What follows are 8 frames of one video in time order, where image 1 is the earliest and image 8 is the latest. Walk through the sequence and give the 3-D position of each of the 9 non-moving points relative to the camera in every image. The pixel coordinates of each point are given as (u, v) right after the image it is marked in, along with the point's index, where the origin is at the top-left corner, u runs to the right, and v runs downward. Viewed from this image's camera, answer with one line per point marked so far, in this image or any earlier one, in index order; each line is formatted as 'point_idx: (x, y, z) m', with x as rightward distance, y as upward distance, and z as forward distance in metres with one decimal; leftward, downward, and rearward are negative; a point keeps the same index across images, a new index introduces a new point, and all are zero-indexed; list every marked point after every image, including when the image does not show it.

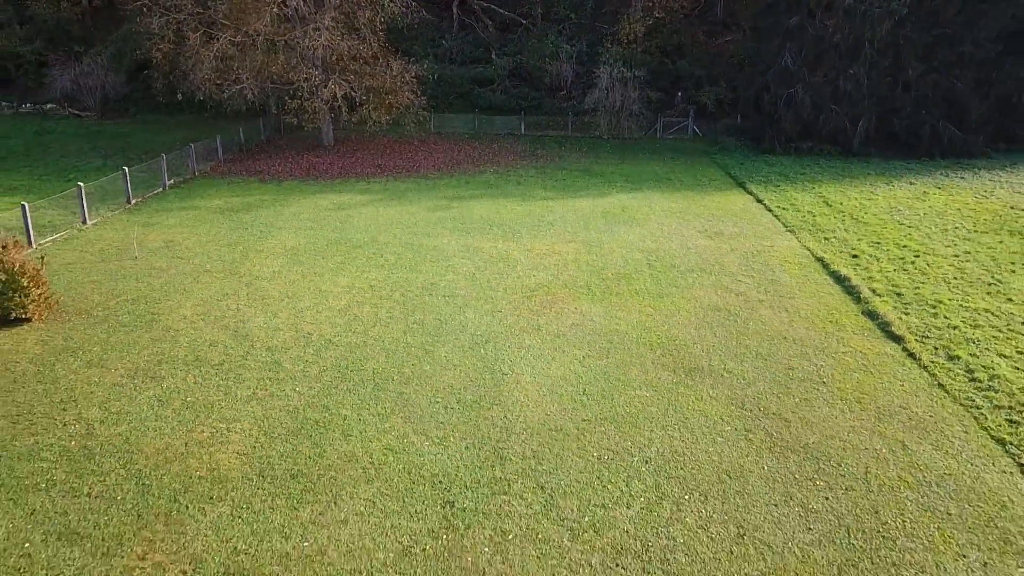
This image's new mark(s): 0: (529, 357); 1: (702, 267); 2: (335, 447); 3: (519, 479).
0: (+0.1, -0.6, +11.8) m
1: (+2.2, +0.2, +16.2) m
2: (-1.2, -1.1, +9.2) m
3: (0.0, -1.2, +8.7) m
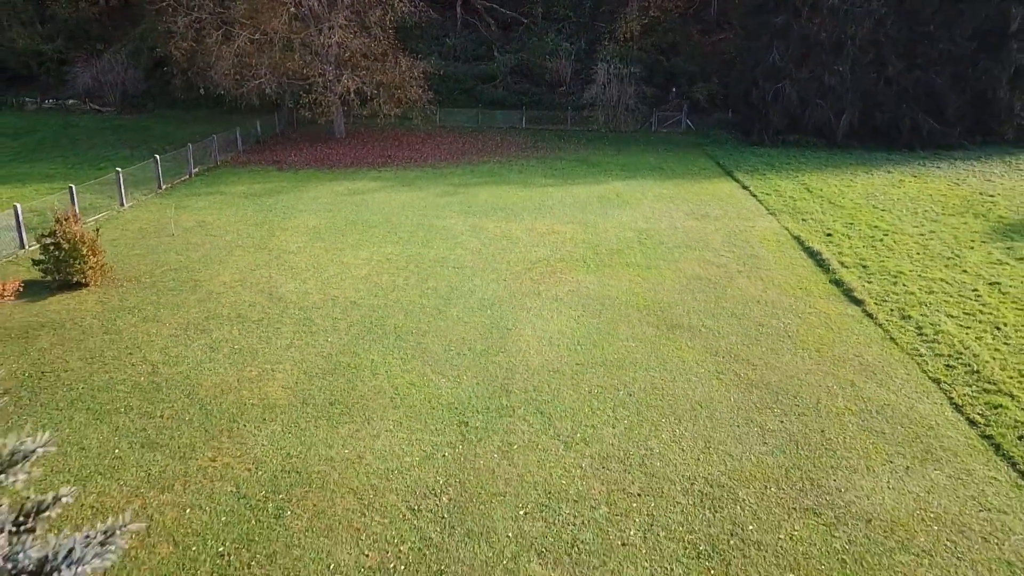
0: (+0.2, -0.3, +13.4) m
1: (+2.3, +0.6, +17.7) m
2: (-1.1, -0.7, +10.7) m
3: (+0.1, -0.9, +10.2) m
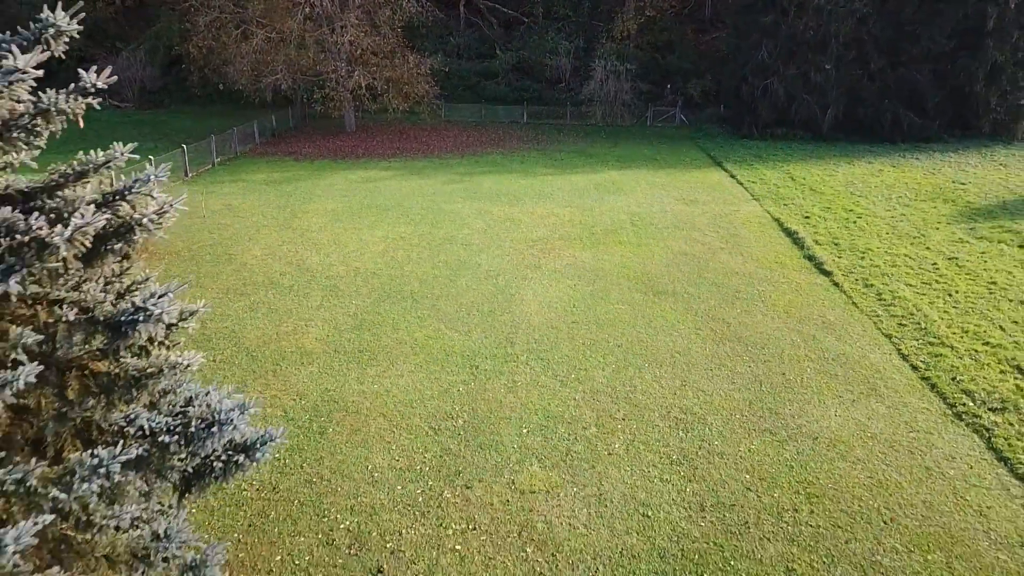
0: (+0.2, 0.0, +15.0) m
1: (+2.3, +0.9, +19.3) m
2: (-1.1, -0.4, +12.3) m
3: (+0.1, -0.6, +11.8) m
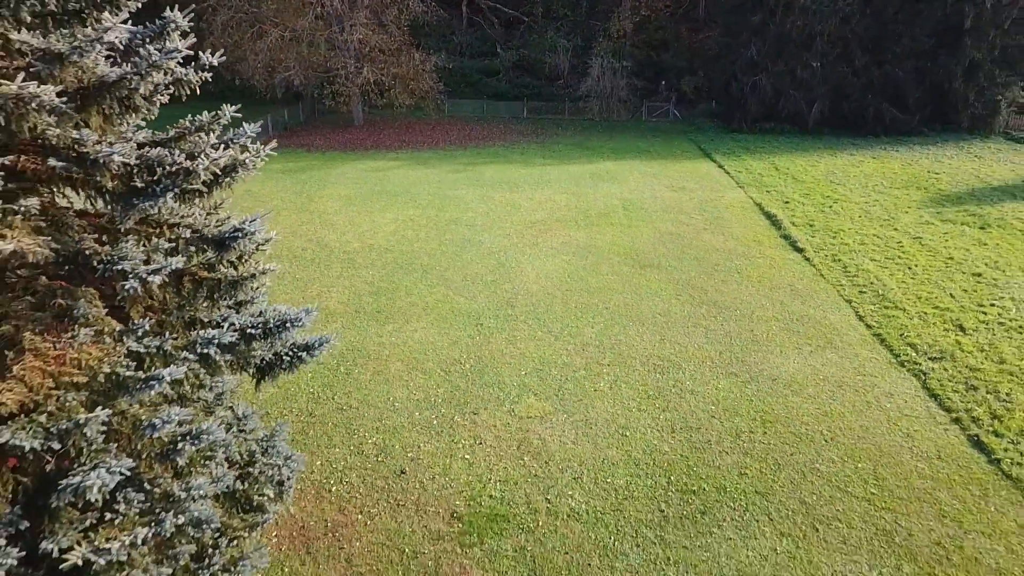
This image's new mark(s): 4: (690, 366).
0: (+0.2, +0.3, +16.5) m
1: (+2.3, +1.2, +20.8) m
2: (-1.1, -0.1, +13.8) m
3: (+0.1, -0.3, +13.3) m
4: (+1.5, -0.7, +11.5) m
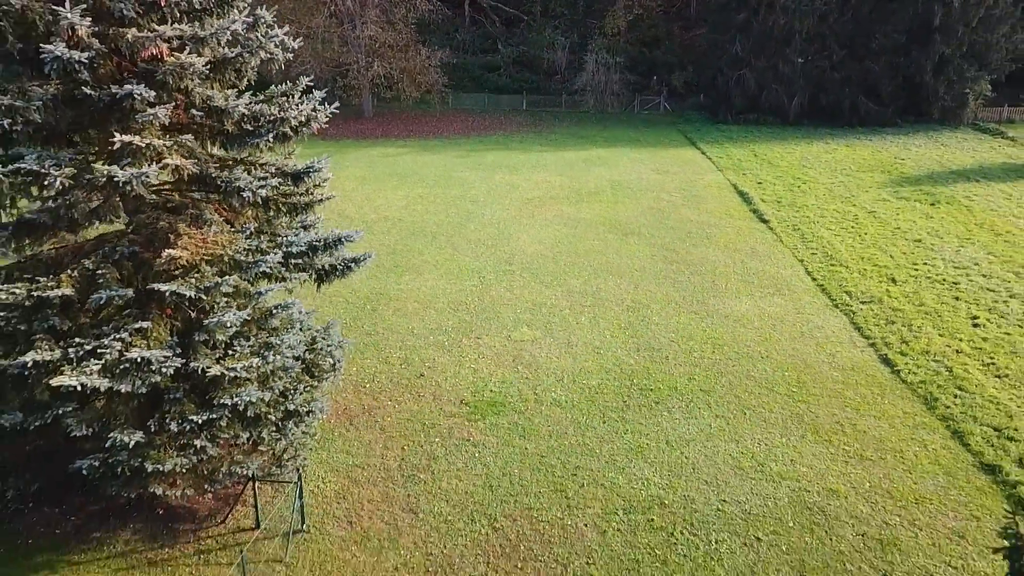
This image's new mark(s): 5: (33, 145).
0: (+0.2, +0.8, +18.8) m
1: (+2.3, +1.7, +23.1) m
2: (-1.1, +0.3, +16.1) m
3: (+0.1, +0.2, +15.6) m
4: (+1.5, -0.2, +13.8) m
5: (-2.3, +0.7, +6.6) m
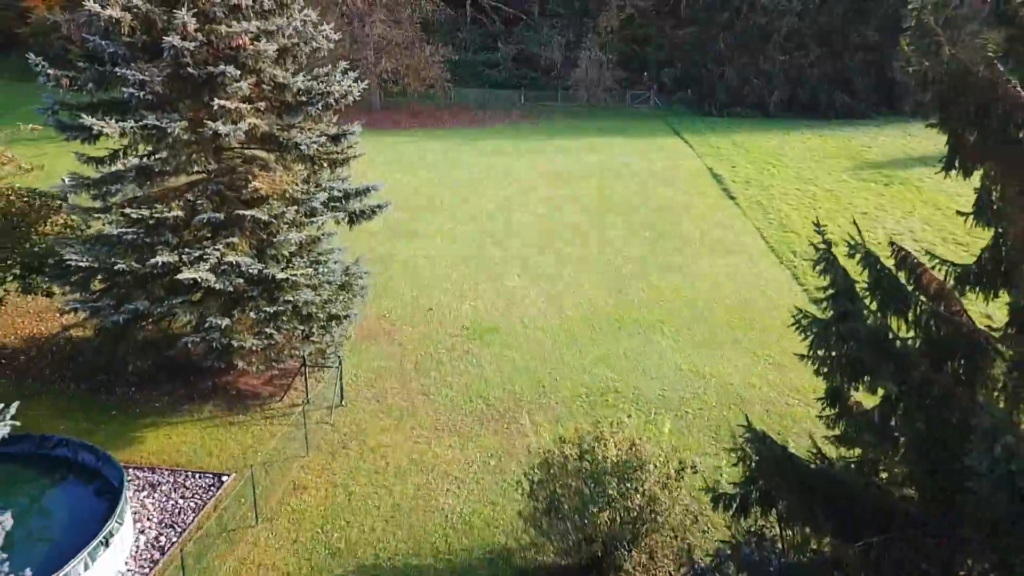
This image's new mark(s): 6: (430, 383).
0: (+0.1, +1.3, +21.2) m
1: (+2.2, +2.1, +25.6) m
2: (-1.2, +0.8, +18.6) m
3: (0.0, +0.7, +18.1) m
4: (+1.4, +0.3, +16.2) m
5: (-2.4, +1.2, +9.1) m
6: (-0.6, -0.7, +10.7) m
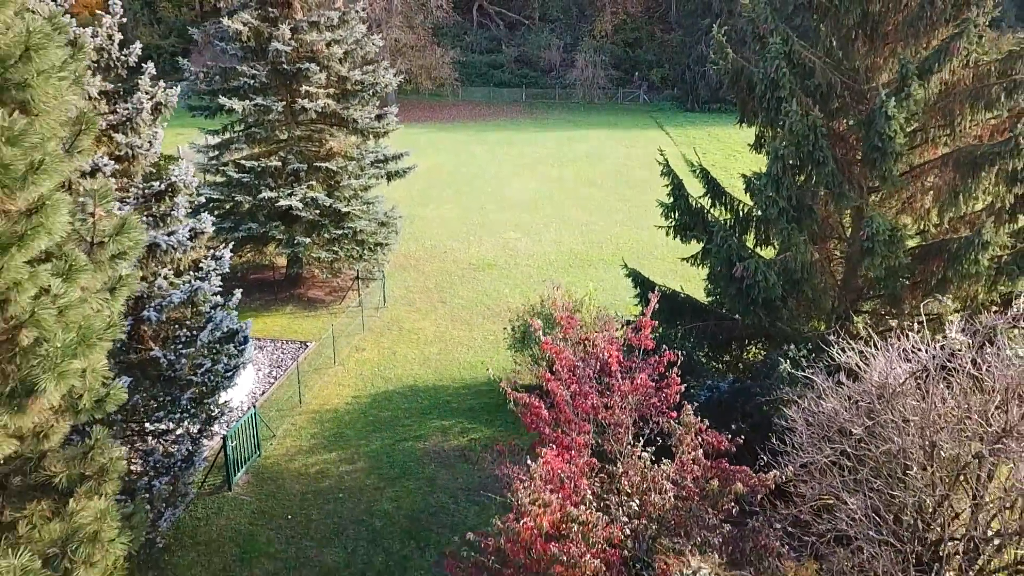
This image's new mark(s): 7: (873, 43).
0: (+0.1, +1.9, +25.3) m
1: (+2.2, +2.8, +29.6) m
2: (-1.2, +1.5, +22.6) m
3: (0.0, +1.3, +22.1) m
4: (+1.3, +0.9, +20.3) m
5: (-2.4, +1.8, +13.1) m
6: (-0.7, -0.1, +14.7) m
7: (+2.1, +1.4, +8.0) m
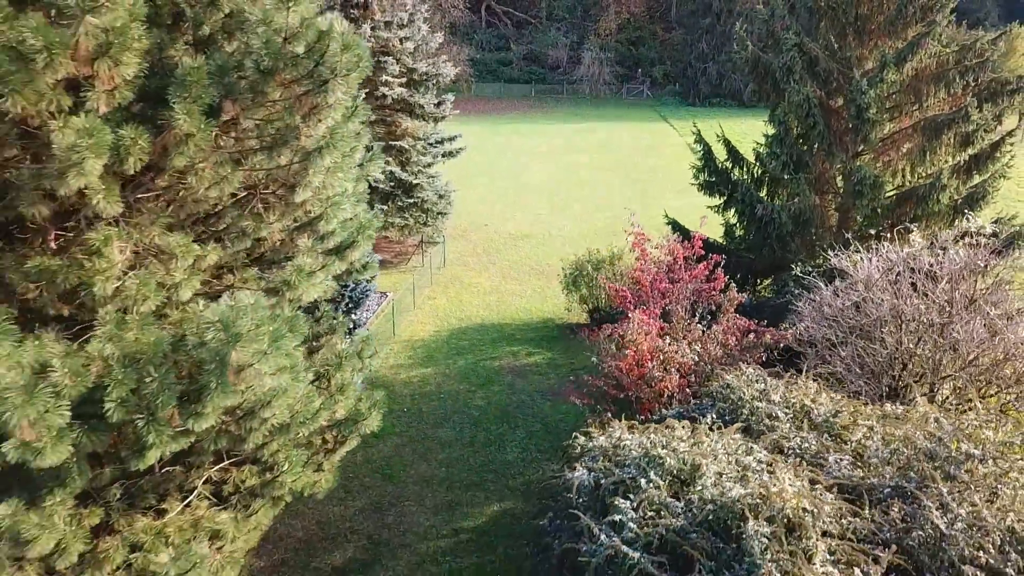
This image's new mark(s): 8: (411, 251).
0: (+0.5, +2.4, +27.6) m
1: (+2.7, +3.3, +32.0) m
2: (-0.8, +1.9, +25.0) m
3: (+0.4, +1.8, +24.5) m
4: (+1.8, +1.4, +22.6) m
5: (-1.9, +2.3, +15.5) m
6: (-0.2, +0.4, +17.1) m
7: (+2.6, +1.9, +10.4) m
8: (-1.3, +0.5, +17.0) m
